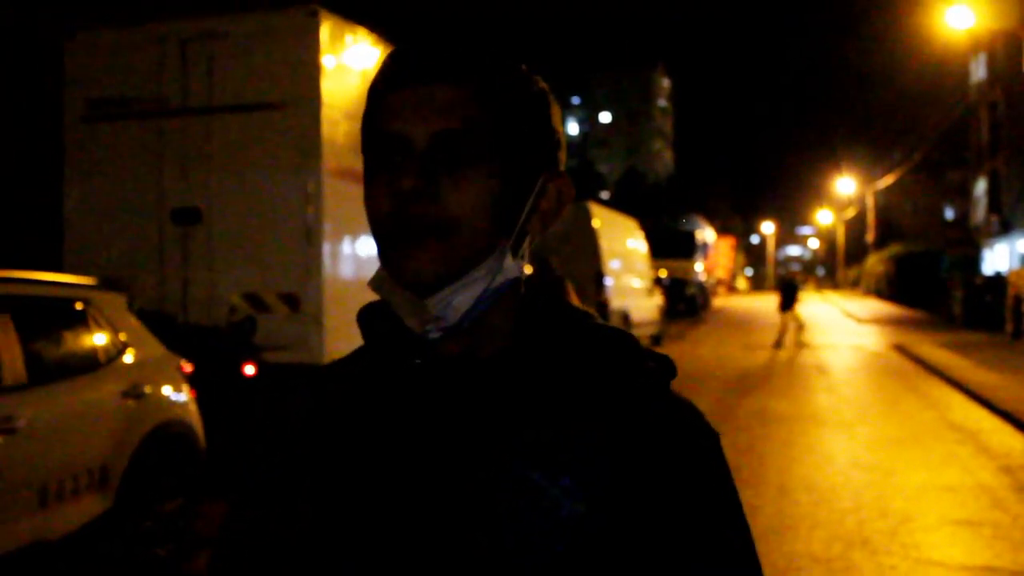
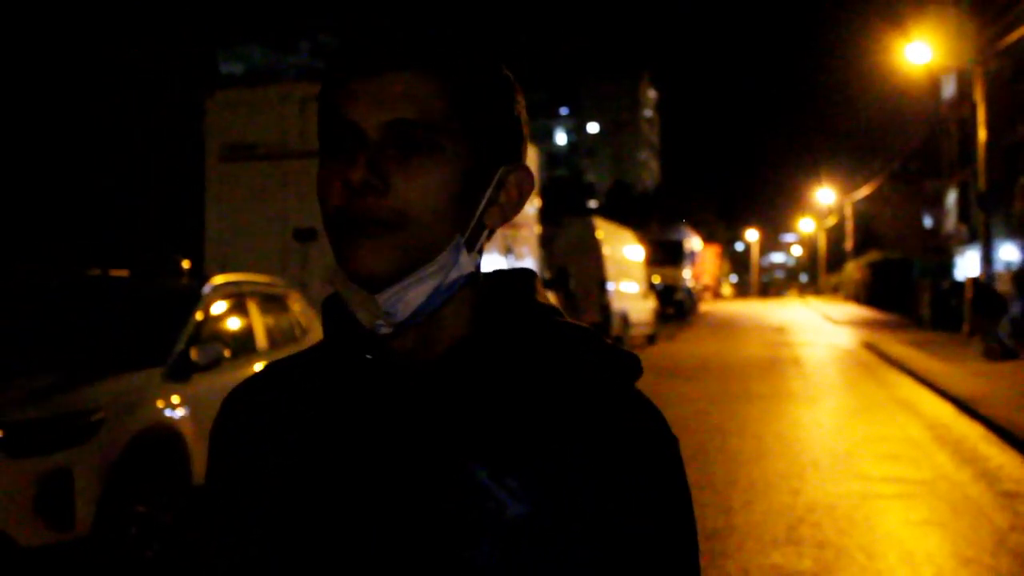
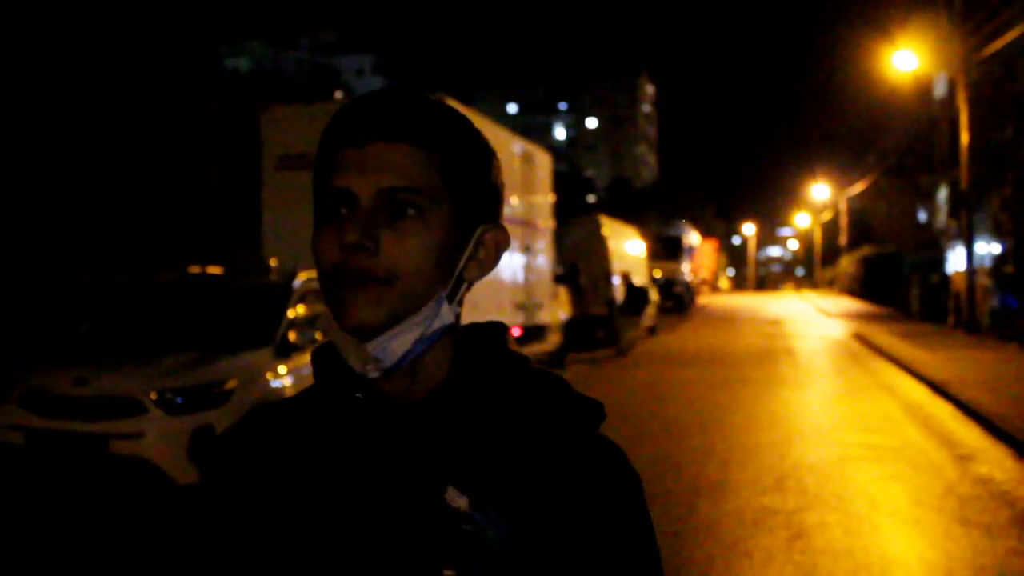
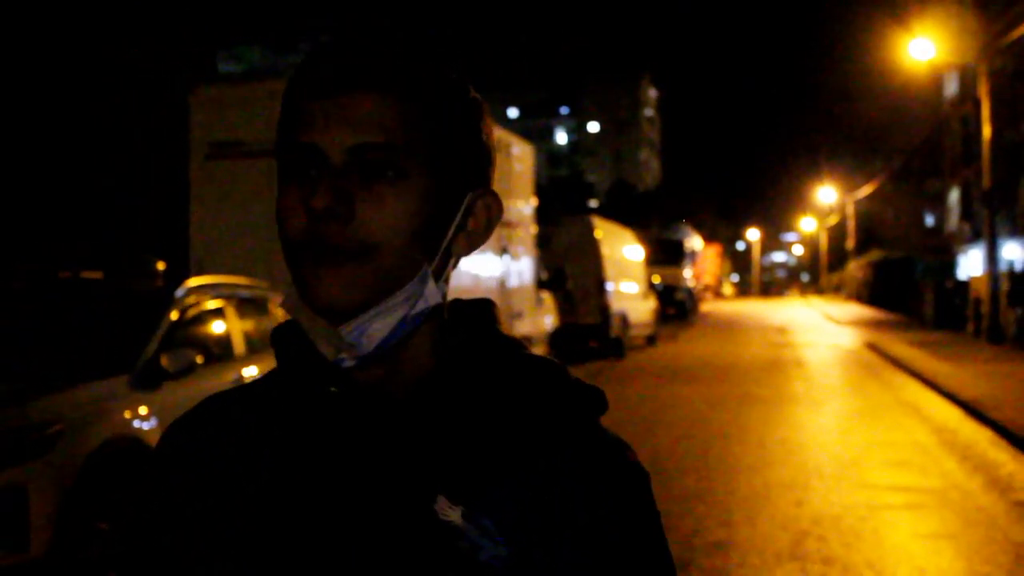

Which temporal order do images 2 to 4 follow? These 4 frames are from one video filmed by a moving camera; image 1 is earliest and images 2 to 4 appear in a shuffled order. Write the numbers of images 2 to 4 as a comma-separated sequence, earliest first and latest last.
4, 2, 3
